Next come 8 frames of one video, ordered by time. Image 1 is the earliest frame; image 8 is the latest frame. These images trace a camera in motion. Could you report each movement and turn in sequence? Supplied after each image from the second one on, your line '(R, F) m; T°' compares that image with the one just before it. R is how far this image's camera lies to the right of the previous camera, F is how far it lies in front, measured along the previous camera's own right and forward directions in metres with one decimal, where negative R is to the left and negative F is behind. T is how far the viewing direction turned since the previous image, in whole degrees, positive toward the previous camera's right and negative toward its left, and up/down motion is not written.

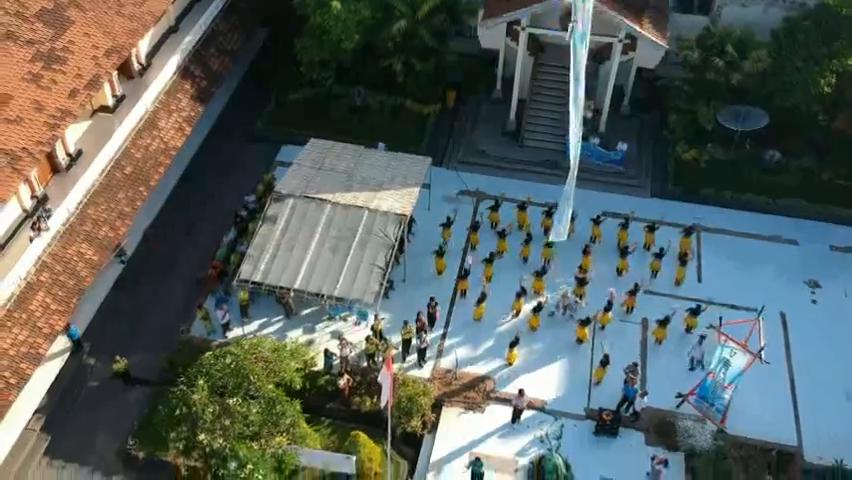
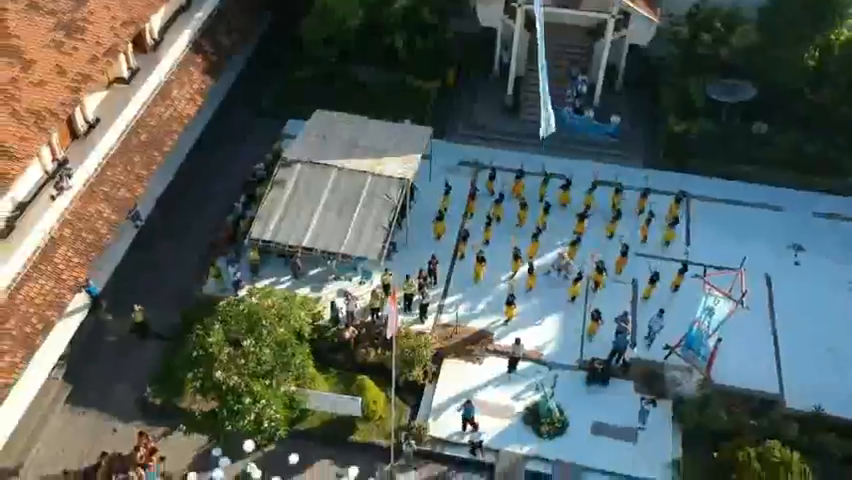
(0.0, -1.2) m; 0°
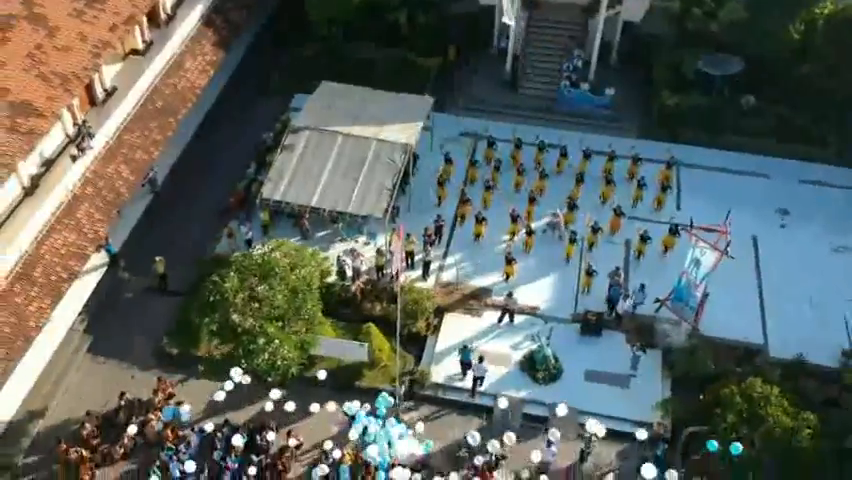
(0.0, -1.2) m; 0°
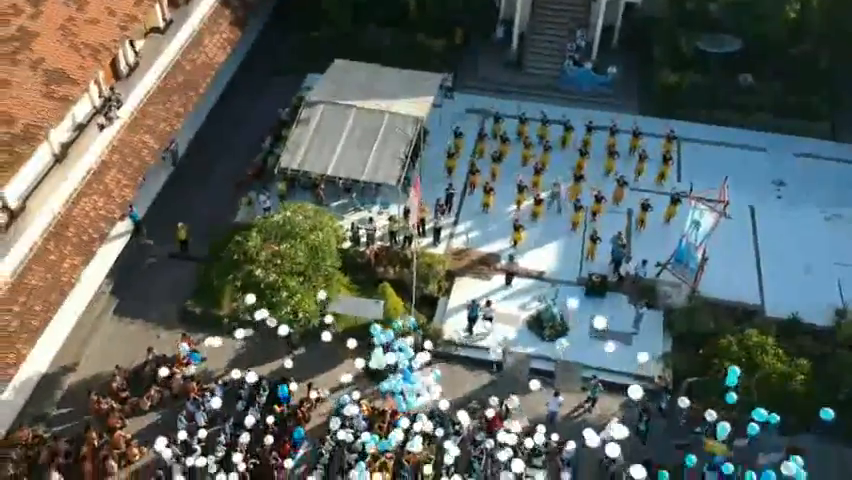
(-0.2, -1.1) m; 0°
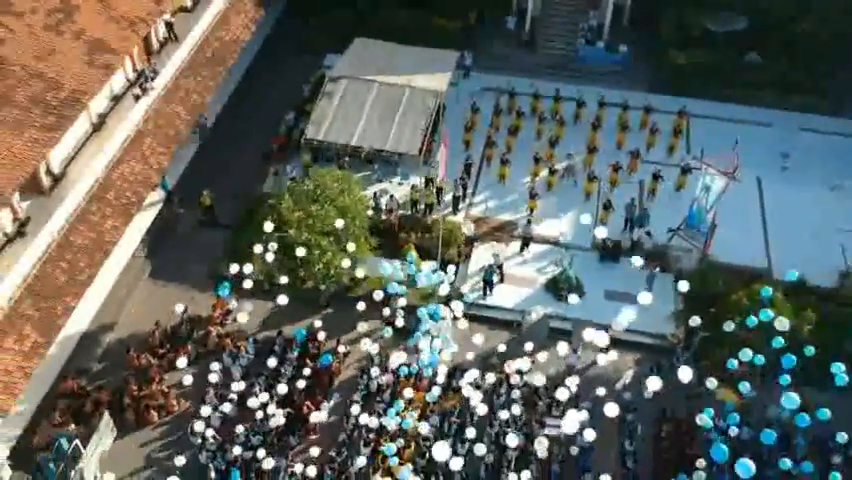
(-0.3, -1.0) m; 0°
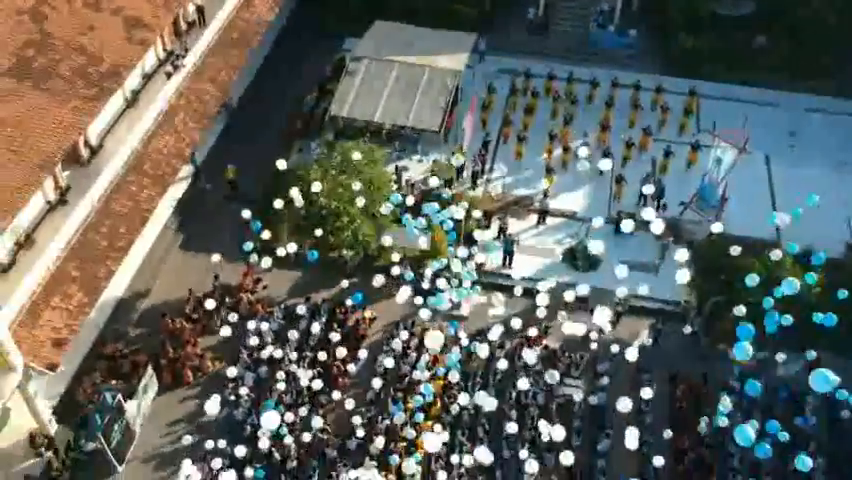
(-0.3, -0.9) m; 0°
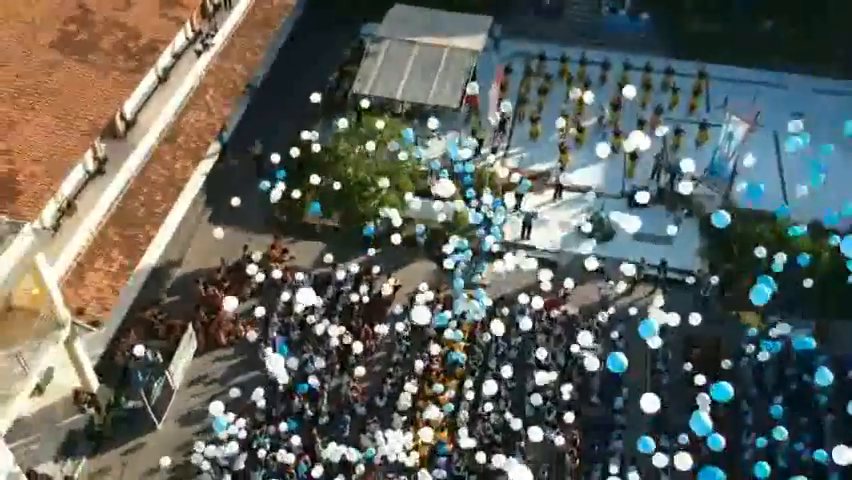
(-0.4, -0.9) m; 0°
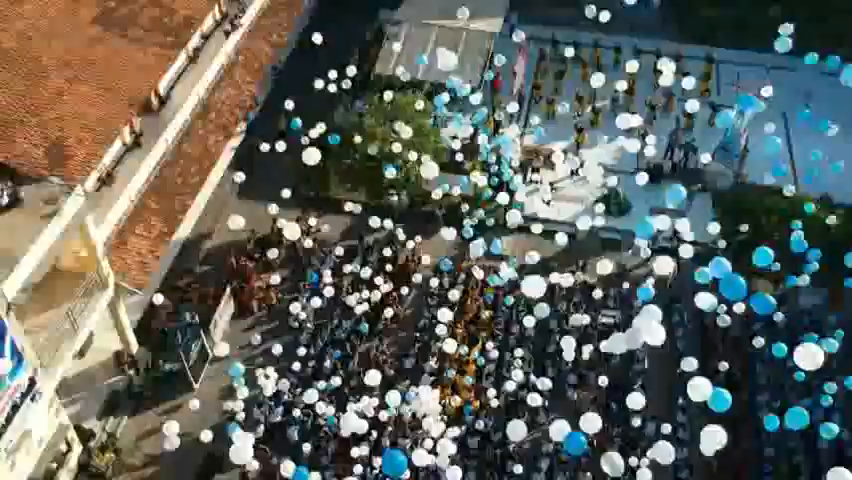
(-0.4, -0.9) m; 0°
